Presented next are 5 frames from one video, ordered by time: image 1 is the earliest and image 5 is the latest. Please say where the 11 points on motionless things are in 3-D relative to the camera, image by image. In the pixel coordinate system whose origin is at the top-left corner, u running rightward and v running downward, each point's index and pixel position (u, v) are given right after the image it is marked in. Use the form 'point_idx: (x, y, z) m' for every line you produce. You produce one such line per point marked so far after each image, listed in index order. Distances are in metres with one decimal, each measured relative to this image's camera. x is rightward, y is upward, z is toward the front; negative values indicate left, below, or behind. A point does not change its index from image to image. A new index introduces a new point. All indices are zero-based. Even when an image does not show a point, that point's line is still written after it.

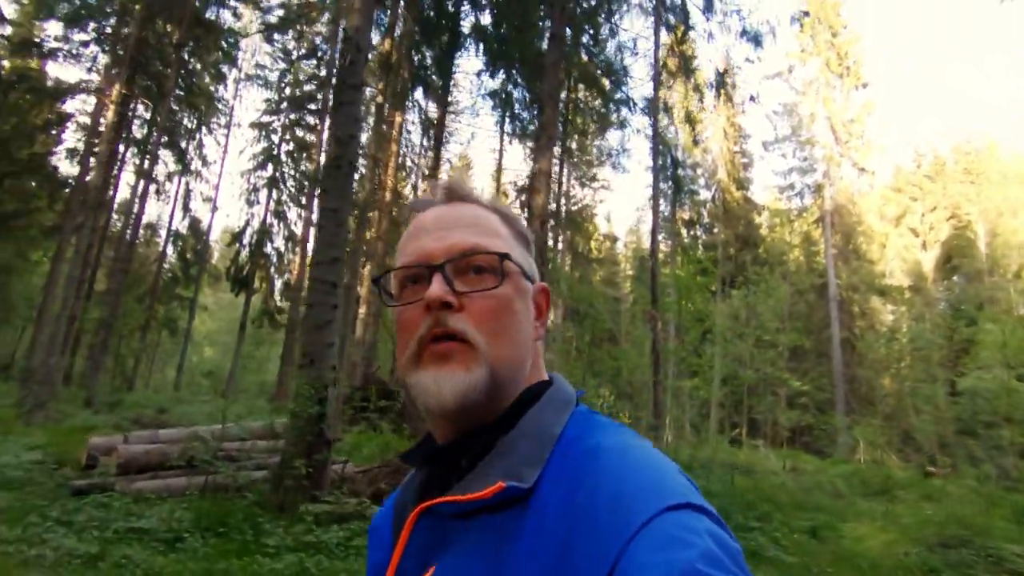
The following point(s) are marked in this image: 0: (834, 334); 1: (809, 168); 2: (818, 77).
0: (+10.7, -1.5, +17.8) m
1: (+10.3, +4.1, +18.6) m
2: (+10.2, +7.0, +17.9) m
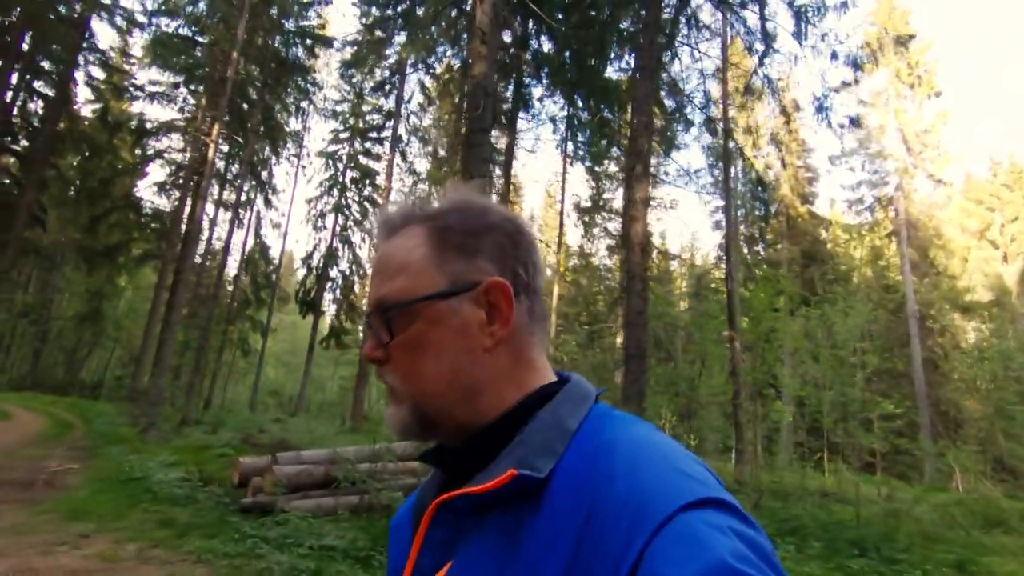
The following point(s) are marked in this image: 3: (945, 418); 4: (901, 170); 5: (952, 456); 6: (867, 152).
0: (+12.7, -2.0, +17.0) m
1: (+12.3, +3.6, +18.0) m
2: (+12.2, +6.5, +17.4) m
3: (+15.6, -4.7, +19.4) m
4: (+12.7, +3.9, +17.6) m
5: (+10.3, -3.9, +12.6) m
6: (+11.8, +4.5, +17.9) m
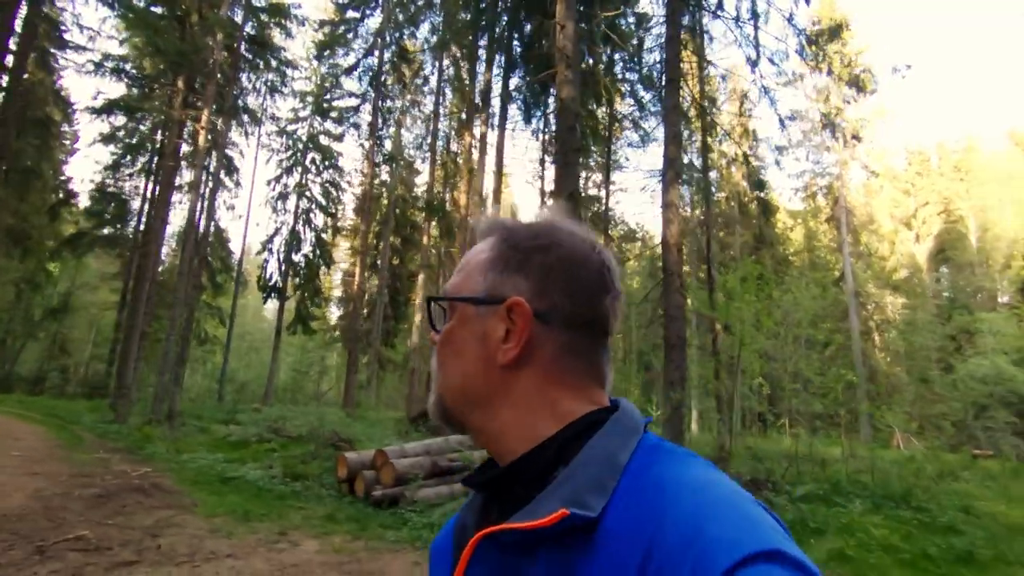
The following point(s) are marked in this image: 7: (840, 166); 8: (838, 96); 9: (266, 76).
0: (+11.9, -1.4, +19.0) m
1: (+11.4, +4.3, +19.8) m
2: (+11.2, +7.1, +19.0) m
3: (+14.5, -3.8, +21.9) m
4: (+11.8, +4.6, +19.4) m
5: (+10.1, -3.4, +14.4) m
6: (+10.9, +5.2, +19.5) m
7: (+11.9, +4.4, +19.6) m
8: (+11.4, +6.7, +19.0) m
9: (-7.8, +6.7, +17.2) m
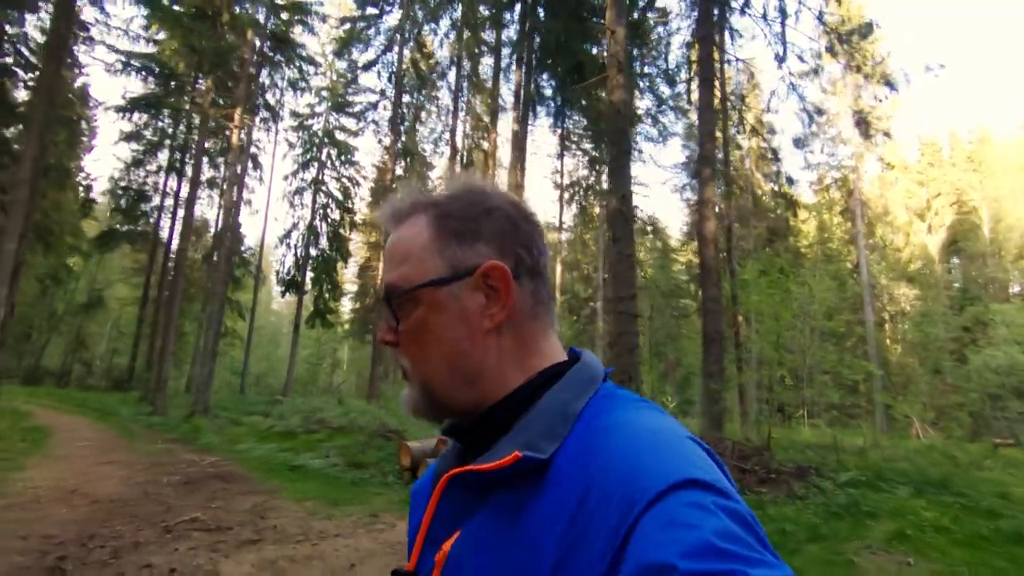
0: (+12.5, -1.1, +19.1) m
1: (+12.0, +4.6, +19.8) m
2: (+11.8, +7.4, +19.0) m
3: (+15.2, -3.5, +22.0) m
4: (+12.4, +4.9, +19.4) m
5: (+10.7, -3.2, +14.6) m
6: (+11.4, +5.5, +19.6) m
7: (+12.5, +4.7, +19.6) m
8: (+12.0, +7.0, +19.0) m
9: (-7.3, +6.9, +17.3) m
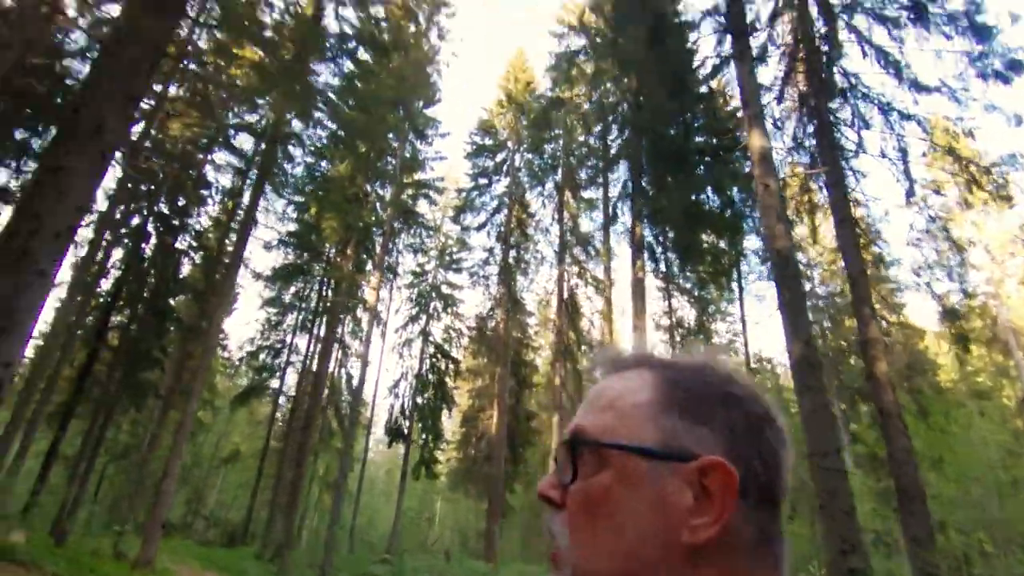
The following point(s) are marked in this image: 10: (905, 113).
0: (+16.1, -5.3, +16.1) m
1: (+15.6, -0.1, +18.4) m
2: (+15.3, +2.9, +18.3) m
3: (+19.2, -8.3, +17.9) m
4: (+16.0, +0.3, +18.0) m
5: (+13.6, -6.4, +11.5) m
6: (+15.1, +0.9, +18.4) m
7: (+16.1, +0.1, +18.1) m
8: (+15.5, +2.5, +18.2) m
9: (-3.8, +1.8, +19.4) m
10: (+6.2, +2.8, +8.5) m
